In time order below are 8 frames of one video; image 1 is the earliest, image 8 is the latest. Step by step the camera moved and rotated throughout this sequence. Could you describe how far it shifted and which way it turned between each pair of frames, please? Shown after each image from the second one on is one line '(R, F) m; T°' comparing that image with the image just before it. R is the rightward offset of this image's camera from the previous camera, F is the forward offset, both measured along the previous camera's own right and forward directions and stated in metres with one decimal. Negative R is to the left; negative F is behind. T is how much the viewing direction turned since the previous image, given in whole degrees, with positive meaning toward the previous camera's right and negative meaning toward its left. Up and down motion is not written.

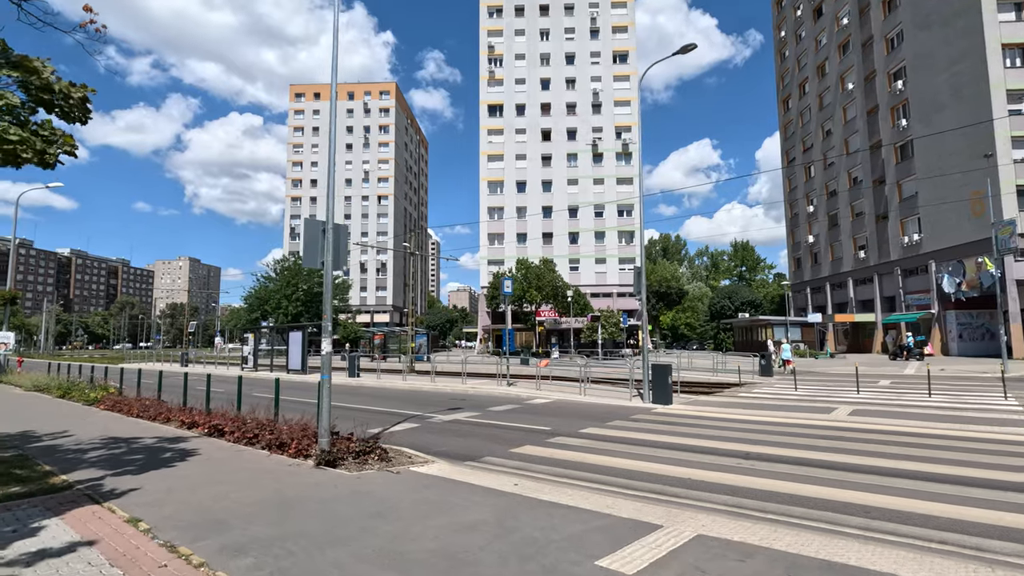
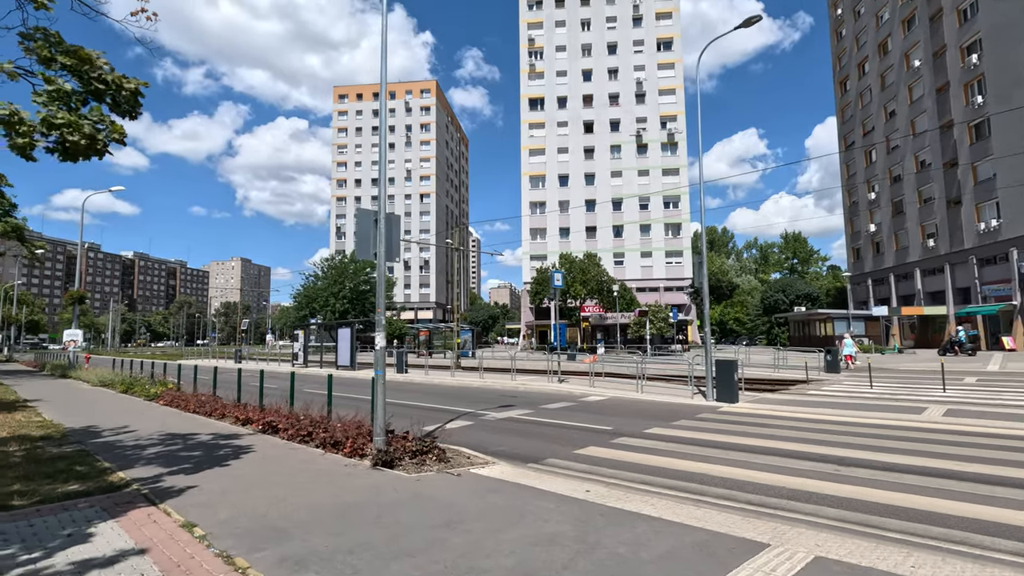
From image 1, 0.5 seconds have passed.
(-0.3, +0.6) m; -4°
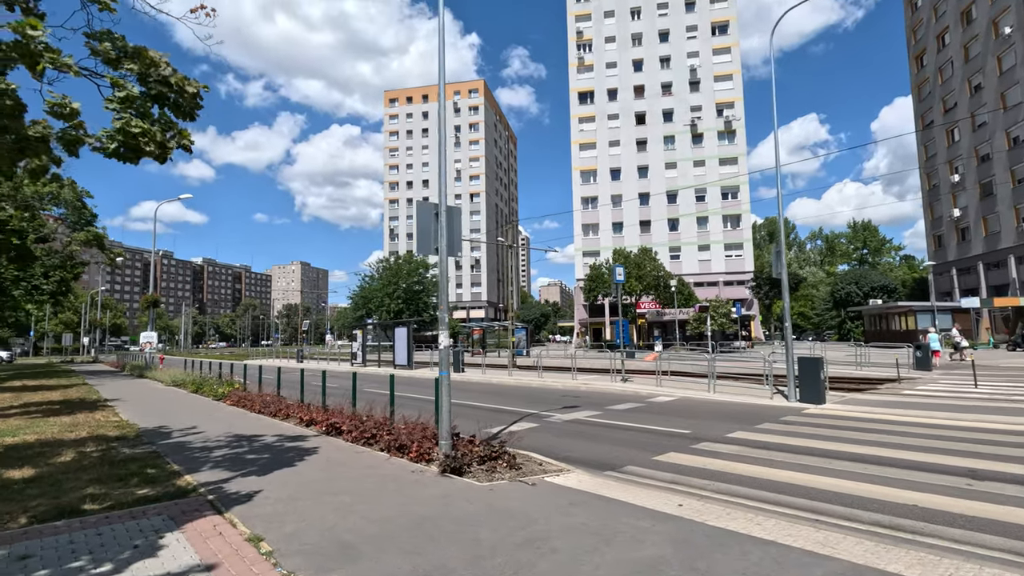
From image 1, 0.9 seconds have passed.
(-0.3, +0.6) m; -5°
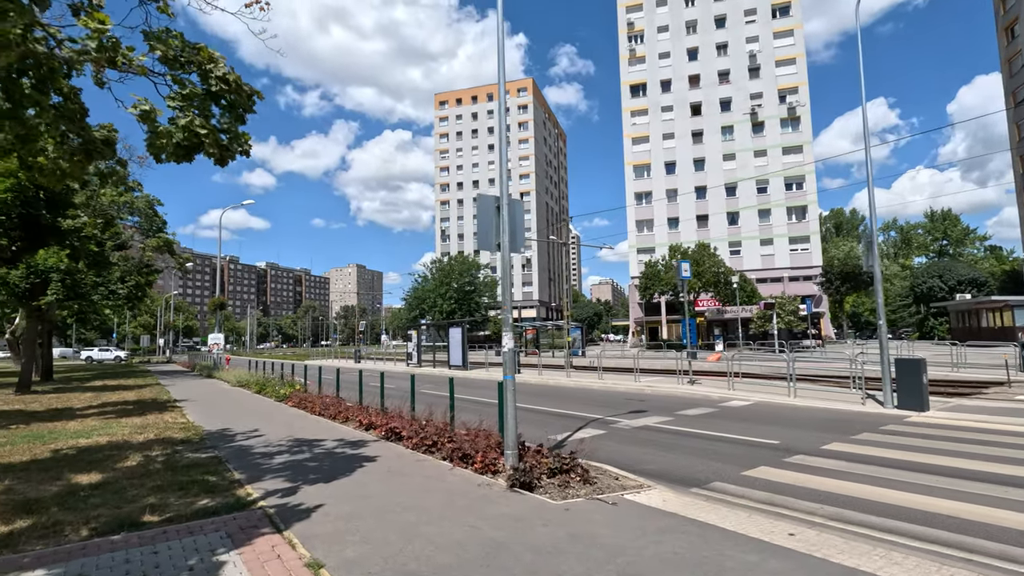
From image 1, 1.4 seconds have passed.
(-0.3, +0.6) m; -5°
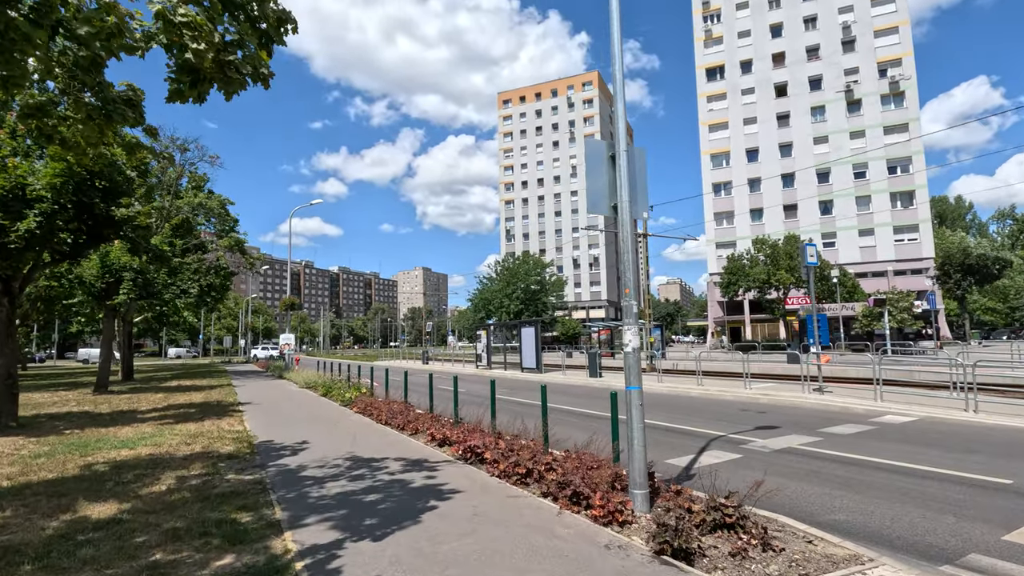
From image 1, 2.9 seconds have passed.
(-0.6, +2.0) m; -7°
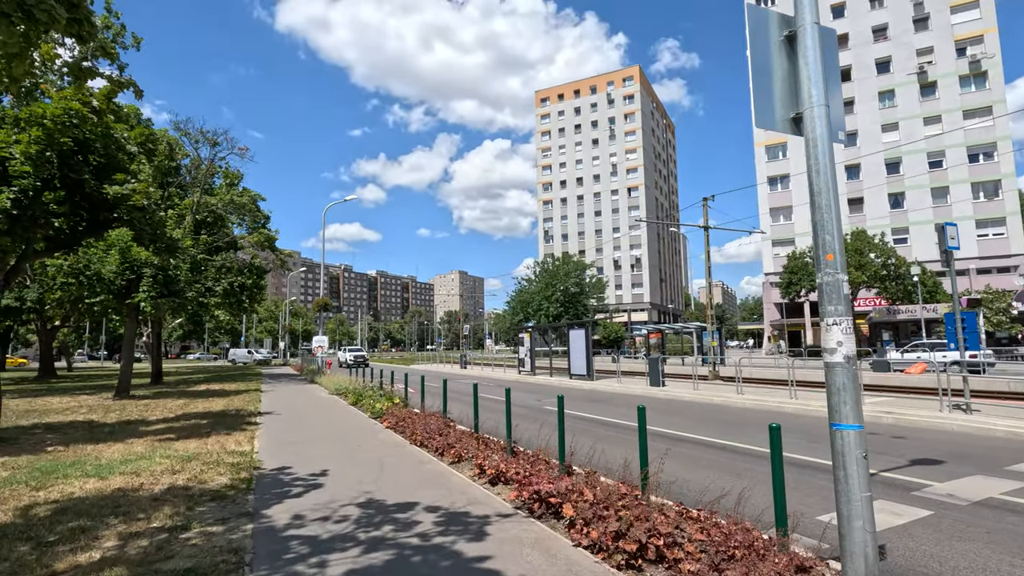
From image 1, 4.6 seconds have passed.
(-0.5, +2.3) m; -4°
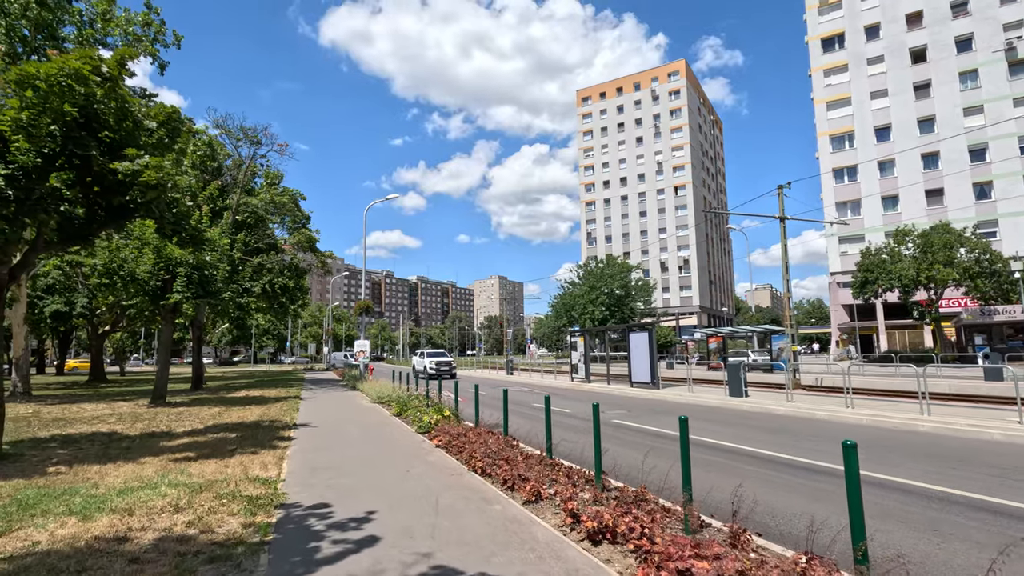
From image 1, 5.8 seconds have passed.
(-0.6, +1.9) m; -4°
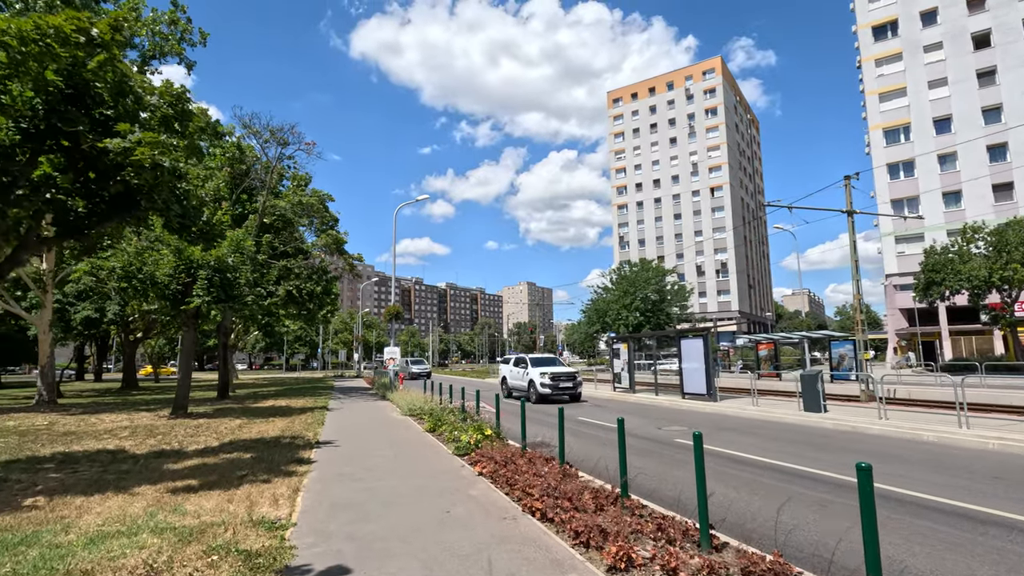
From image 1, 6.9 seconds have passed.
(-0.4, +1.6) m; -3°
